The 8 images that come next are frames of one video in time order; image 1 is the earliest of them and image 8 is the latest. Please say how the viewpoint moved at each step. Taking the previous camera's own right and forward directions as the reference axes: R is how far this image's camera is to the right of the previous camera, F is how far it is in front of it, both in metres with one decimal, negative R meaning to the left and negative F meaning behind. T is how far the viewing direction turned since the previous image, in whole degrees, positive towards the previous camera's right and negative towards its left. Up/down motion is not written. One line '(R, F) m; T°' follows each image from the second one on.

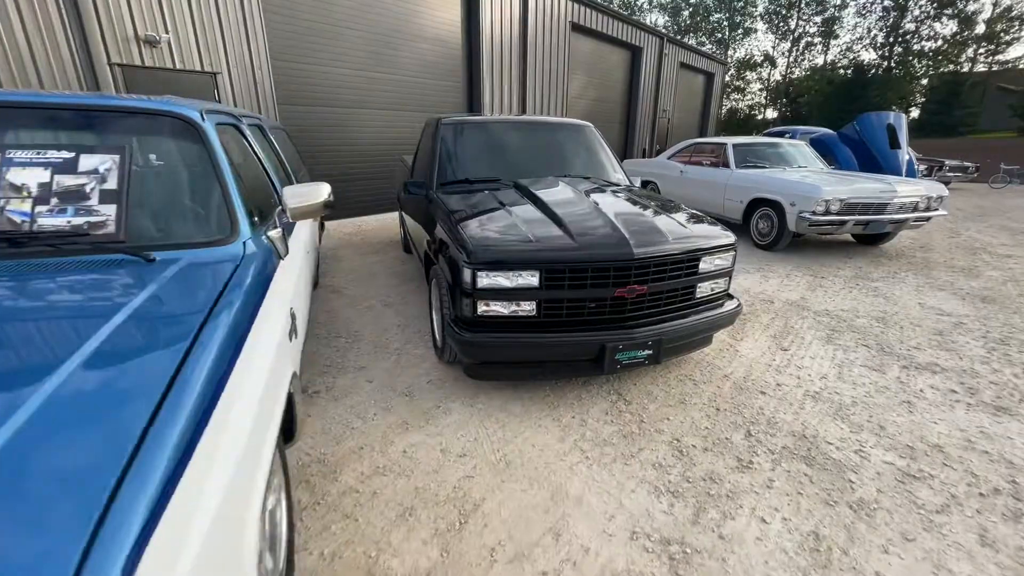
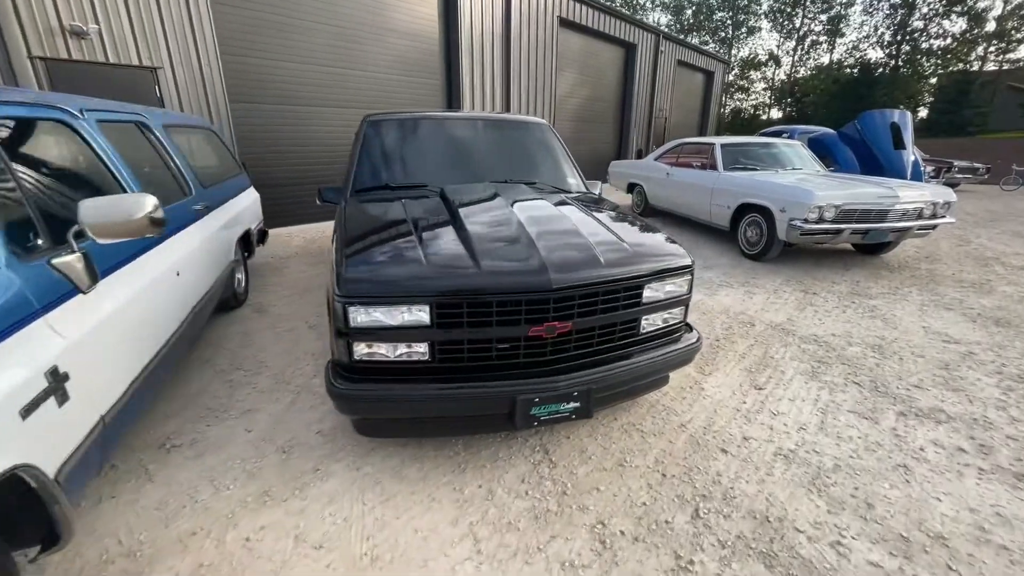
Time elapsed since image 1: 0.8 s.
(+0.4, +0.5) m; -1°
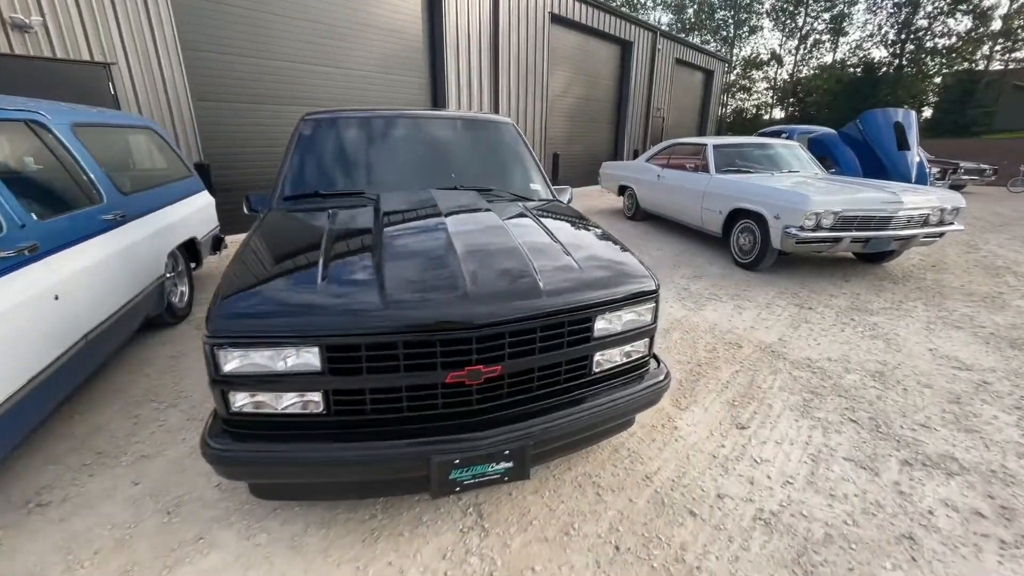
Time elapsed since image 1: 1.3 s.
(+0.3, +0.3) m; 0°
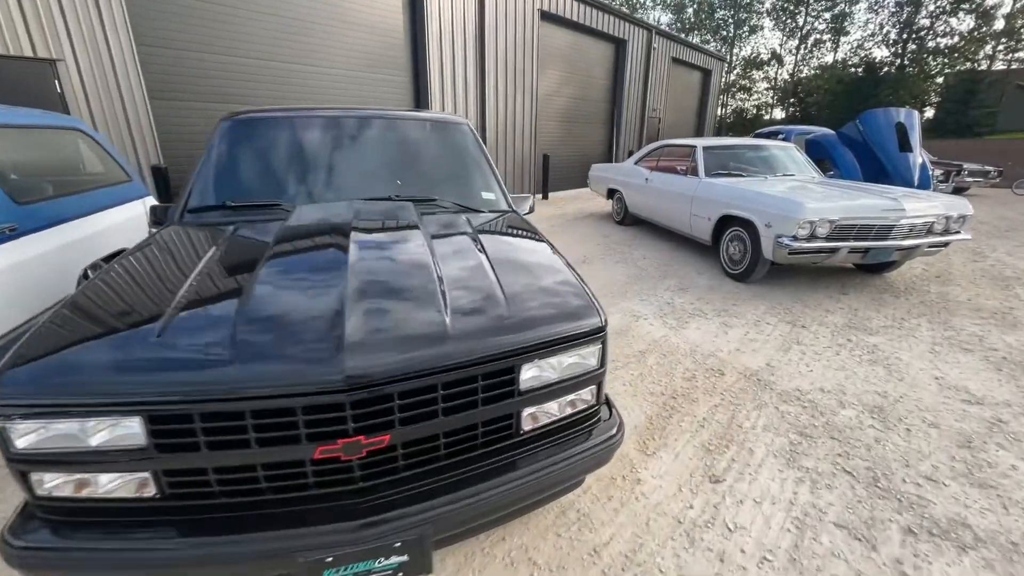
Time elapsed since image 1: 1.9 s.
(+0.3, +0.3) m; 0°
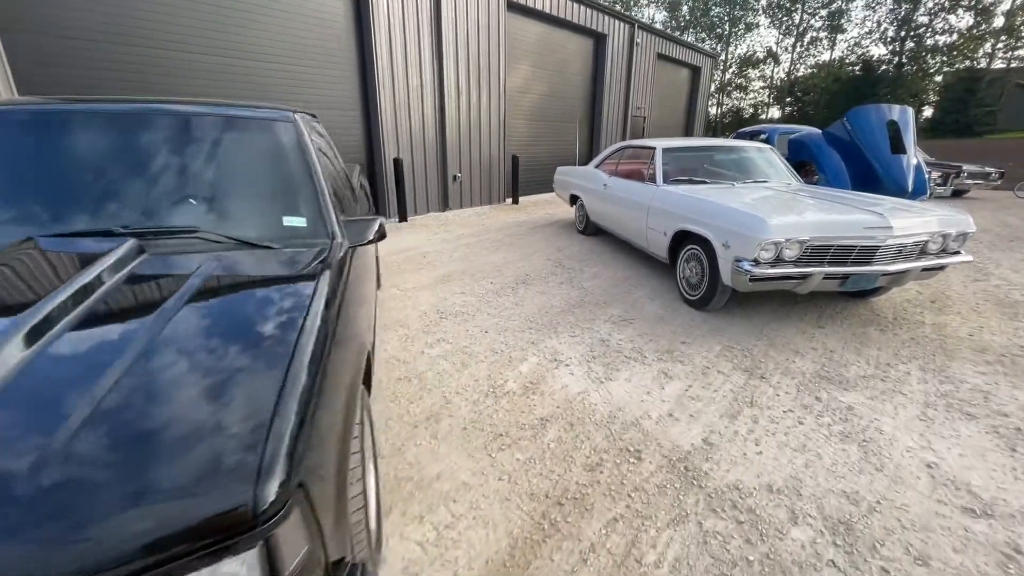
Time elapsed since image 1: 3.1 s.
(+0.7, +0.7) m; 0°
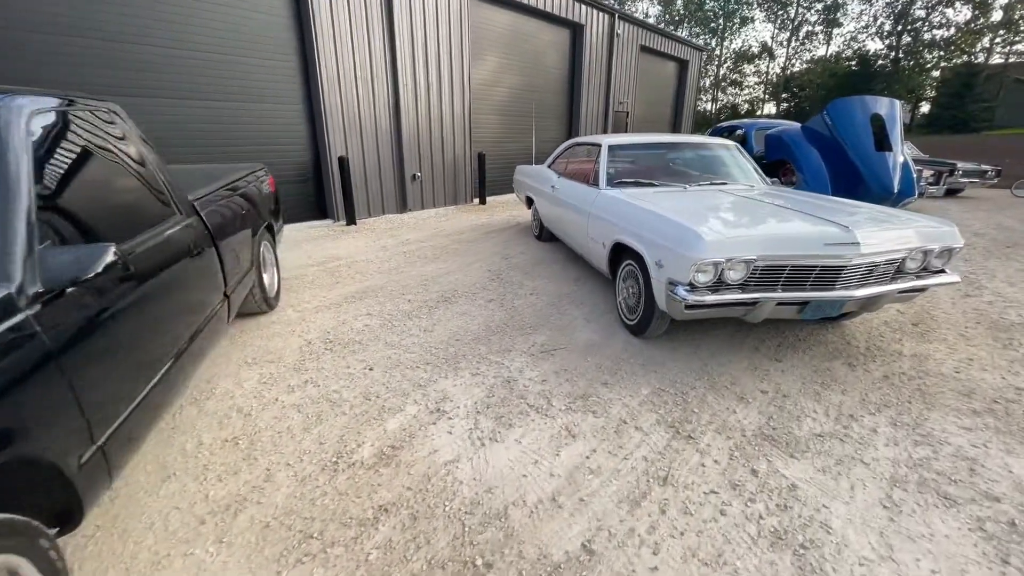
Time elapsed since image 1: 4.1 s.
(+0.6, +0.6) m; 0°
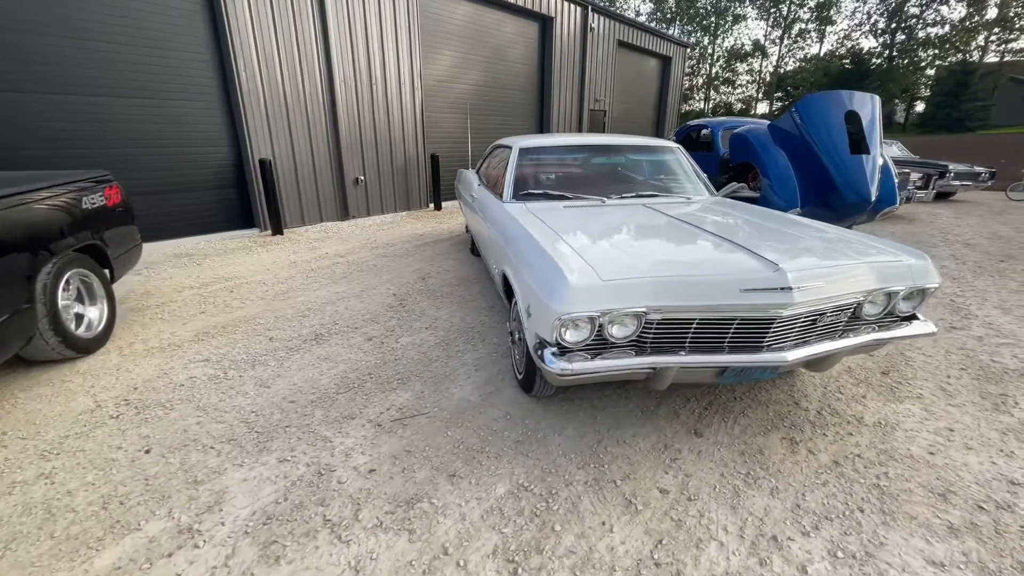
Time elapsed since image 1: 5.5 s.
(+0.7, +0.7) m; 0°
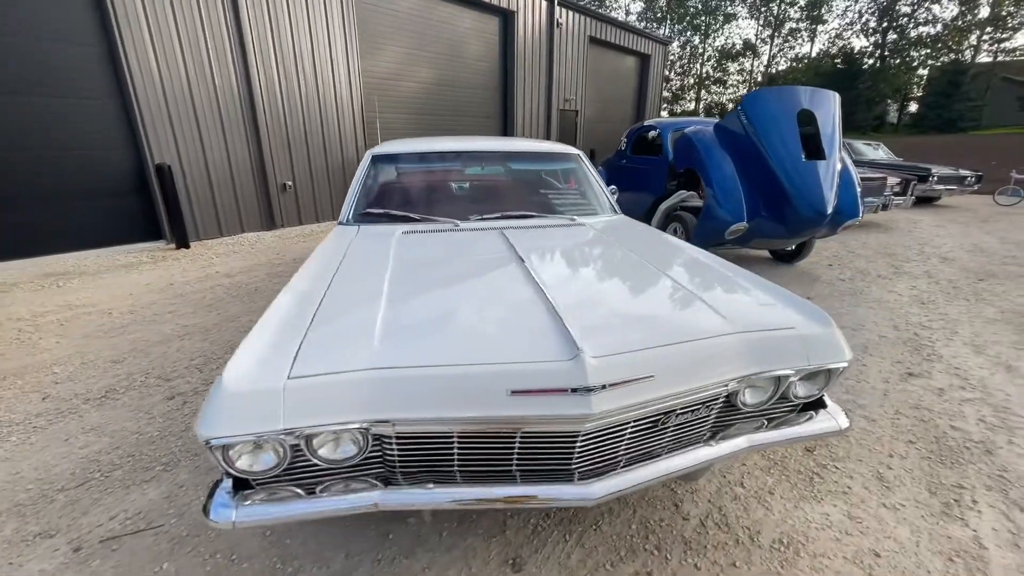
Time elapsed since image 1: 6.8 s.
(+0.8, +0.6) m; 0°
